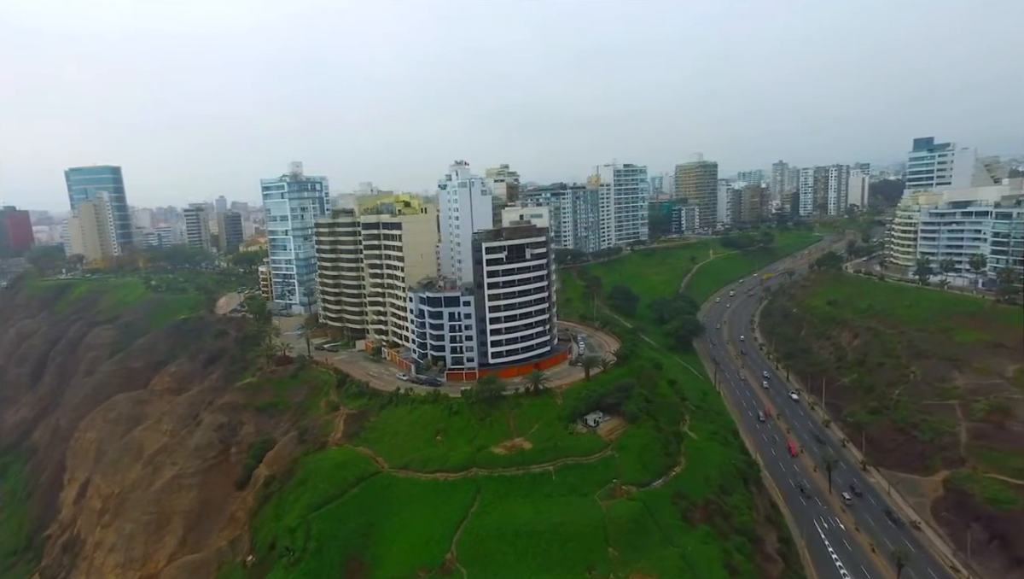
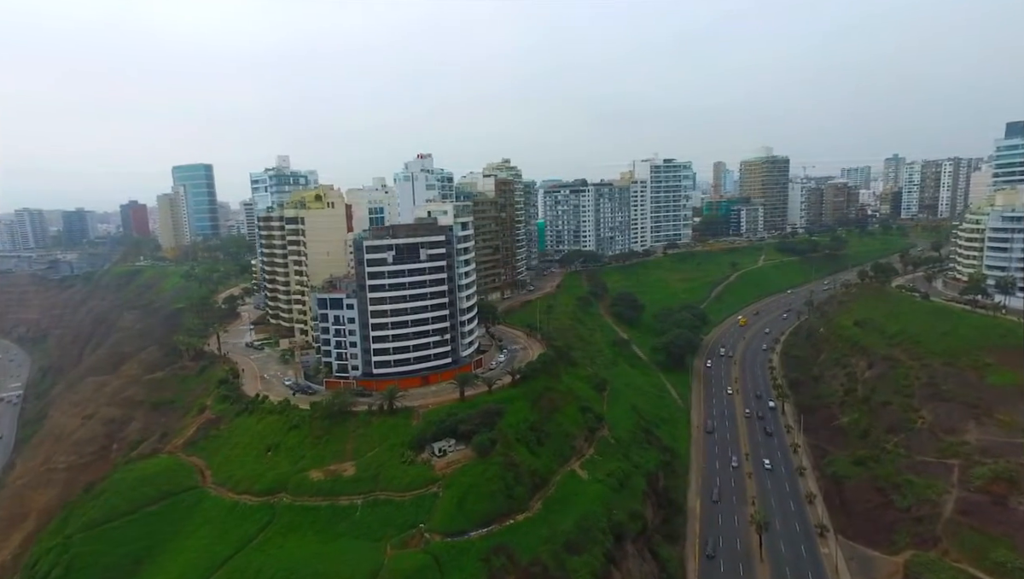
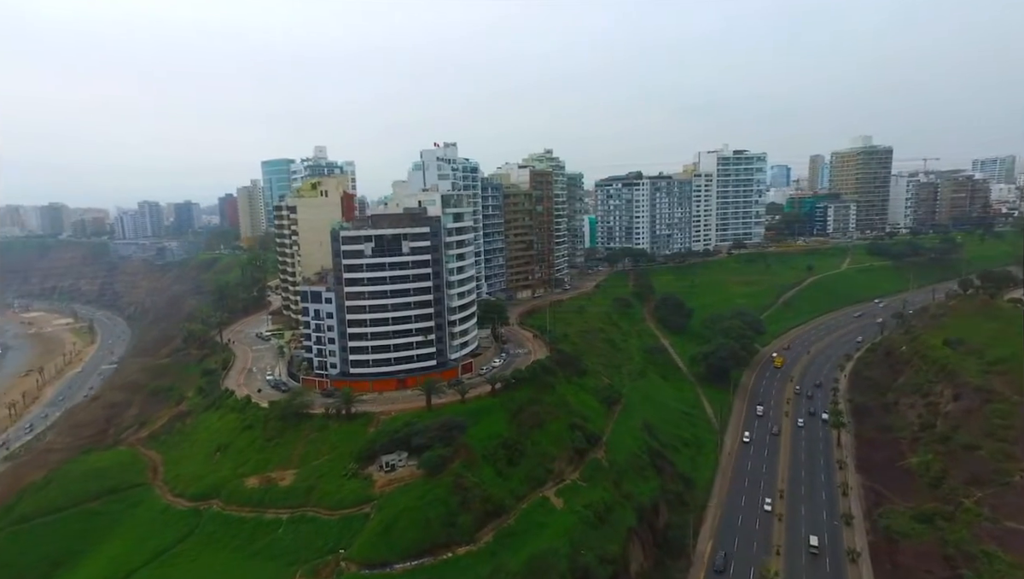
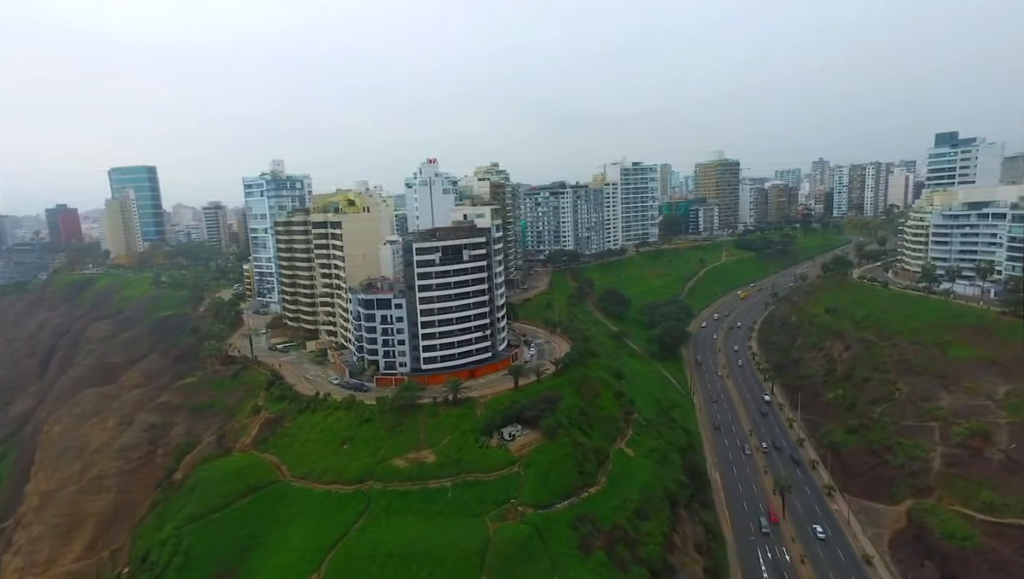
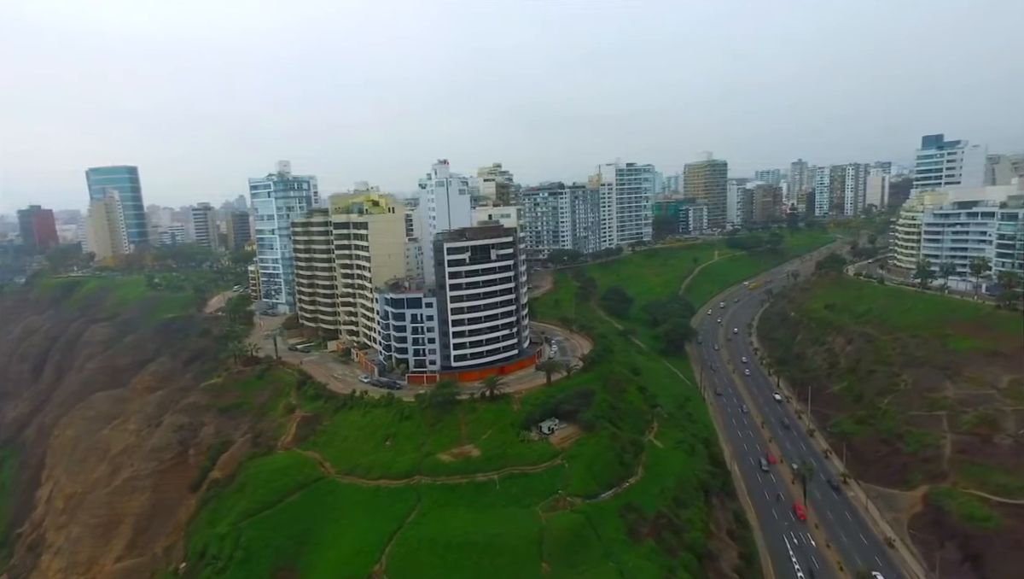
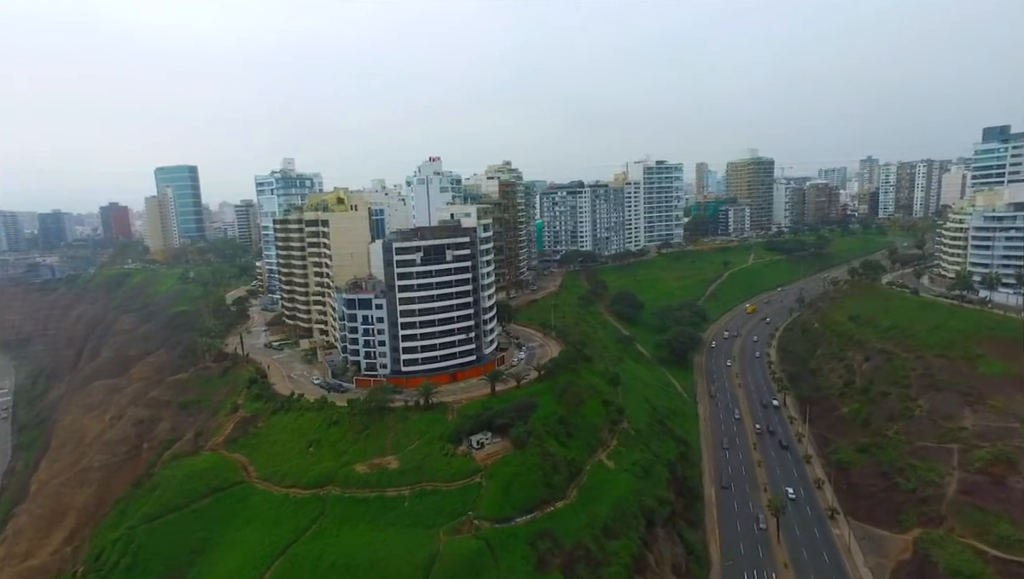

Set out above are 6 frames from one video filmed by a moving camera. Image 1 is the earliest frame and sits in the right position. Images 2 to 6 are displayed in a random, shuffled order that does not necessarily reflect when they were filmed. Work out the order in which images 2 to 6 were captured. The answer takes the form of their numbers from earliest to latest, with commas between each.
5, 4, 6, 2, 3
